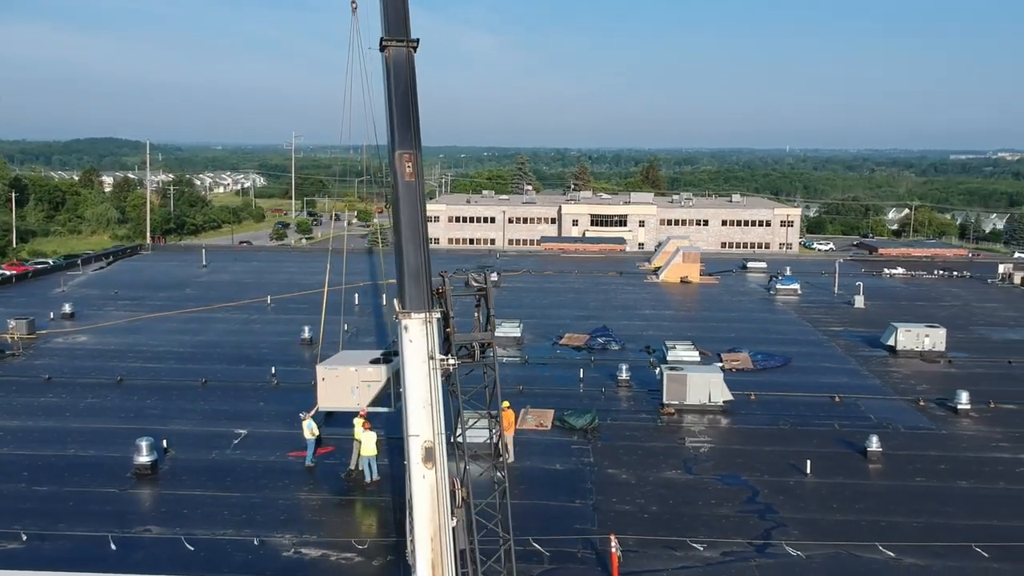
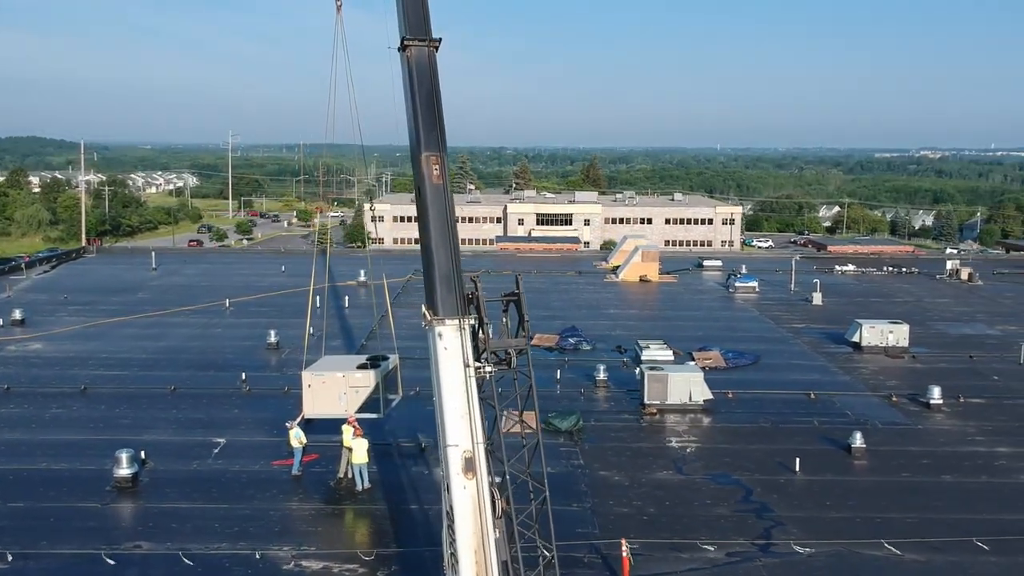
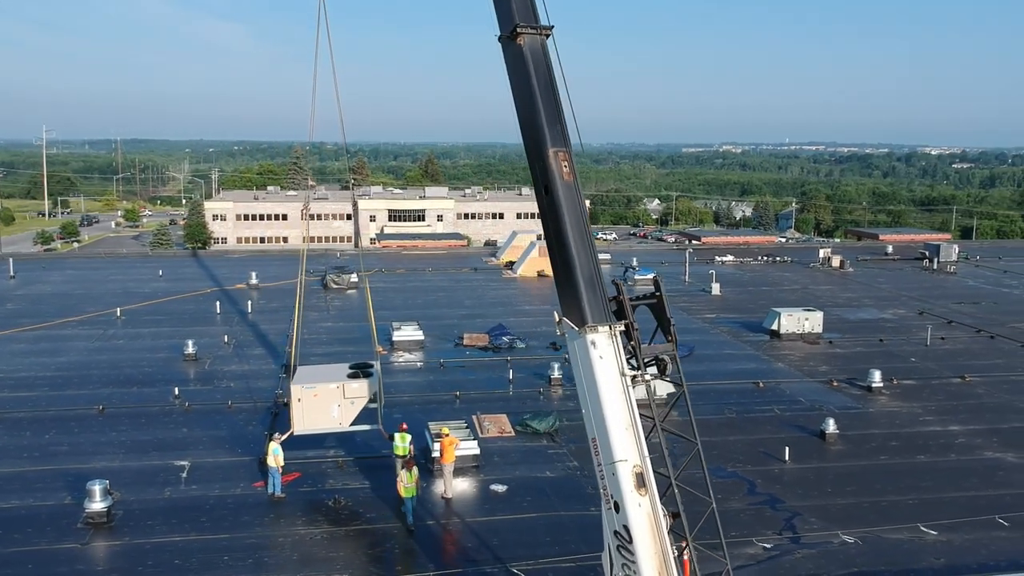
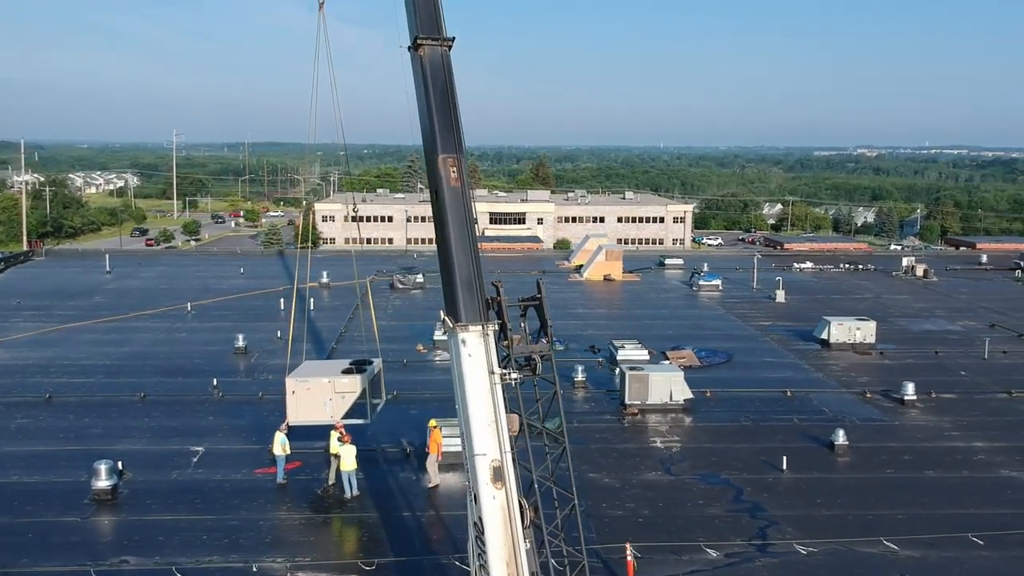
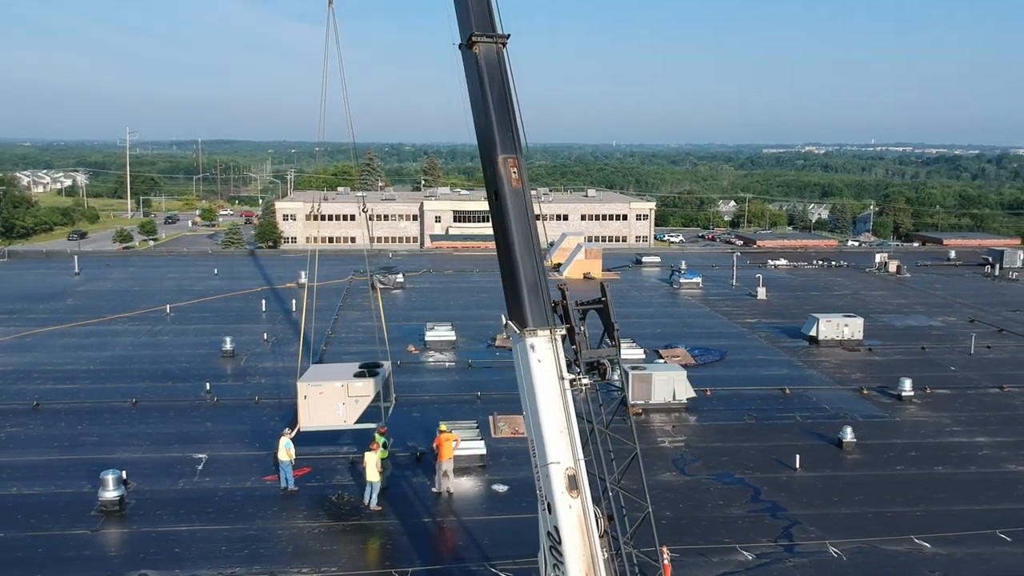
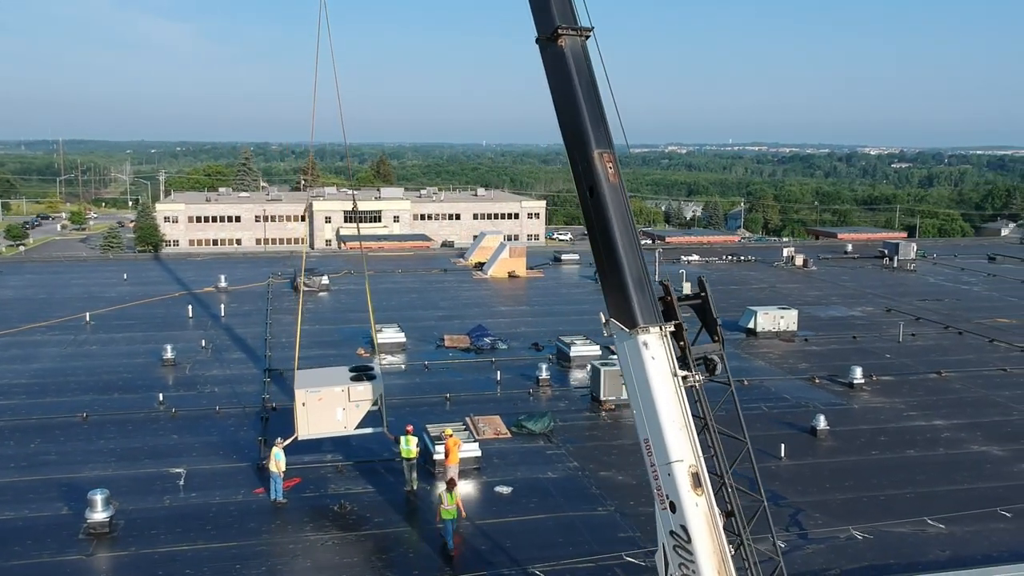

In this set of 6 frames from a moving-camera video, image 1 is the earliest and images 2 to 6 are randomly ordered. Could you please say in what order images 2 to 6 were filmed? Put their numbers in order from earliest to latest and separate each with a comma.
2, 4, 5, 3, 6
